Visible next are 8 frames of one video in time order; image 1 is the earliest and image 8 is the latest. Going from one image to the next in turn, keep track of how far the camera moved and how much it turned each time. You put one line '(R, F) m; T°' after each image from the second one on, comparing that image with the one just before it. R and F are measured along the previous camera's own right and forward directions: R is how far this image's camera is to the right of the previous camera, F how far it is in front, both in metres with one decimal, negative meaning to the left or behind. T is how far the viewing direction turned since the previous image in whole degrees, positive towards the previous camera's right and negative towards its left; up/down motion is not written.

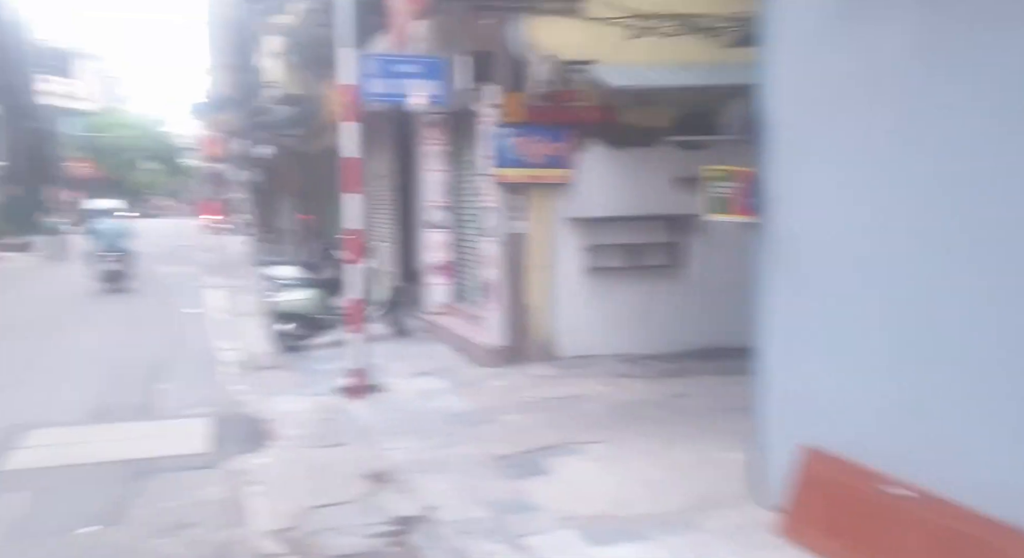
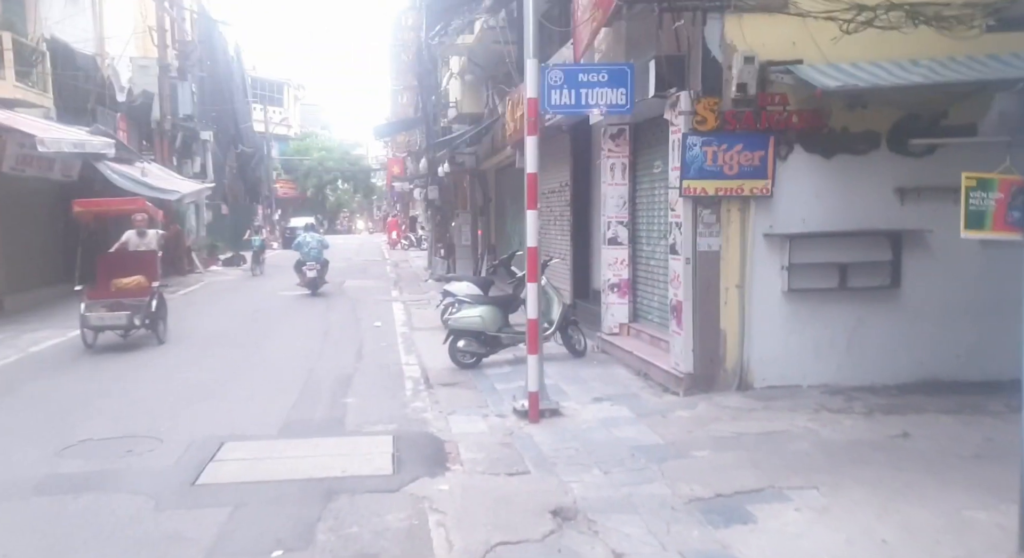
(-0.2, +0.5) m; -11°
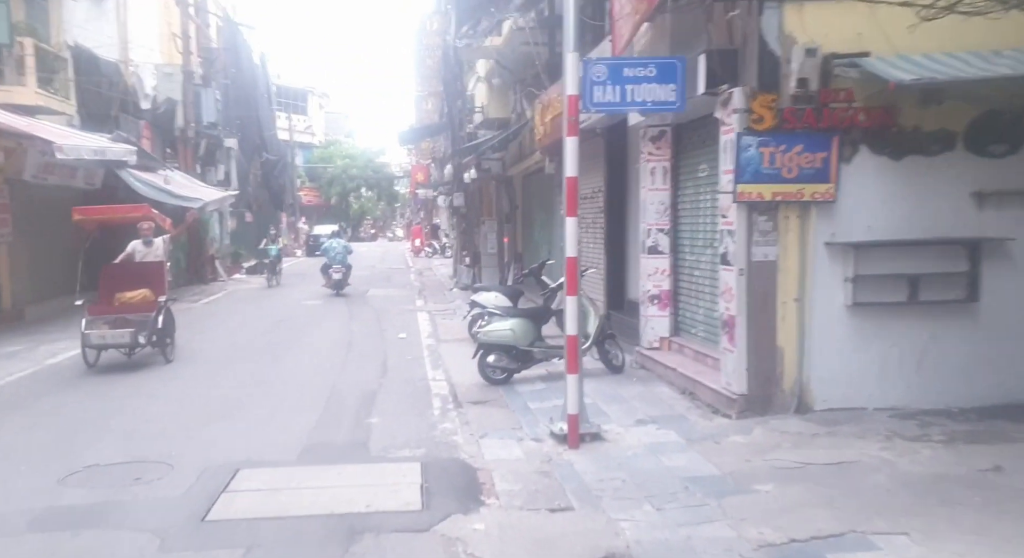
(-0.1, +0.6) m; -1°
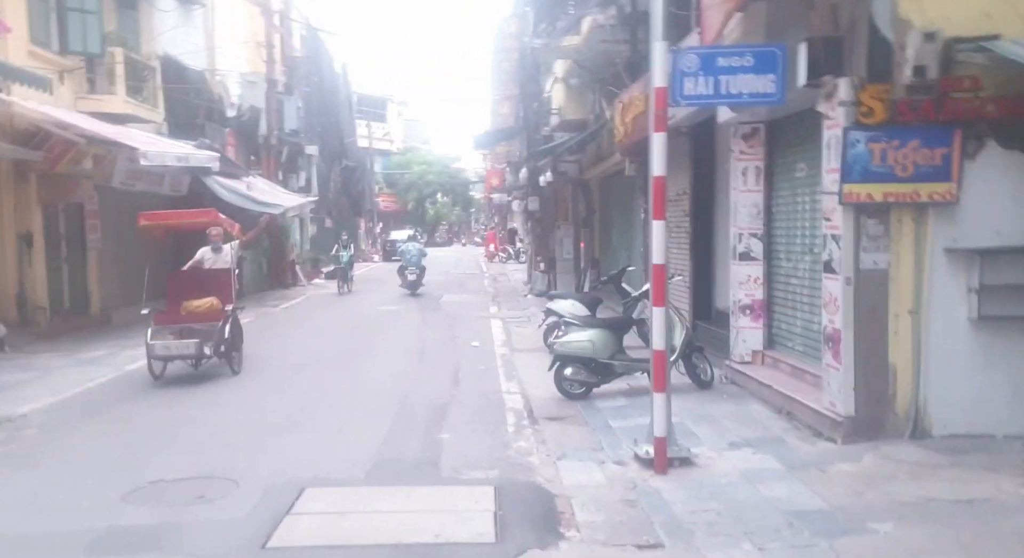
(0.0, +0.5) m; -5°
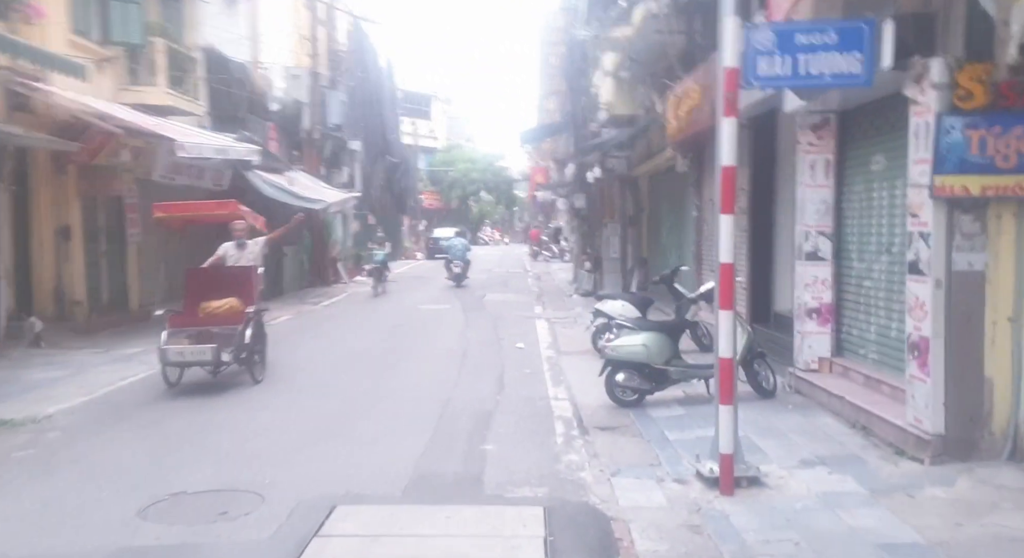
(-0.1, +0.6) m; -3°
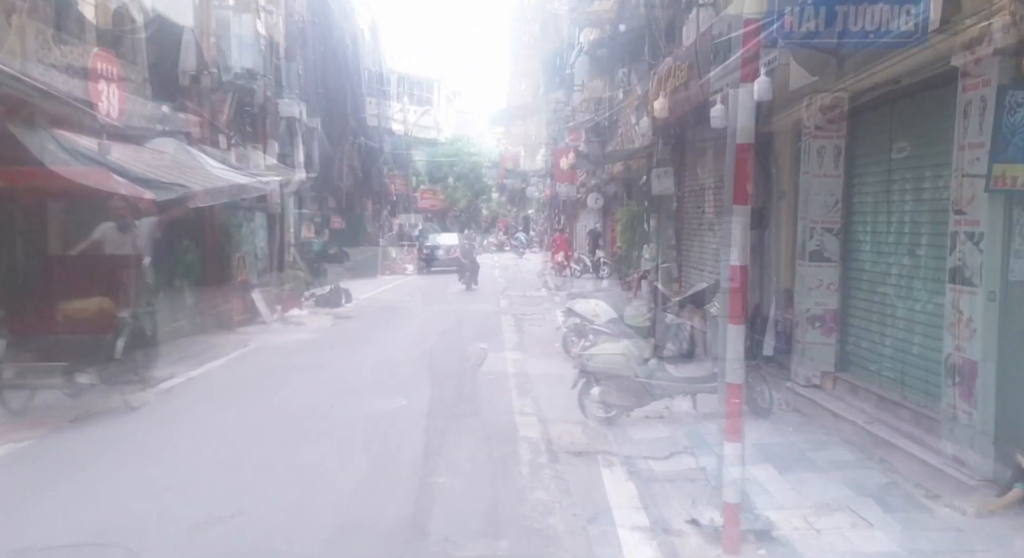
(+0.1, +1.3) m; +2°
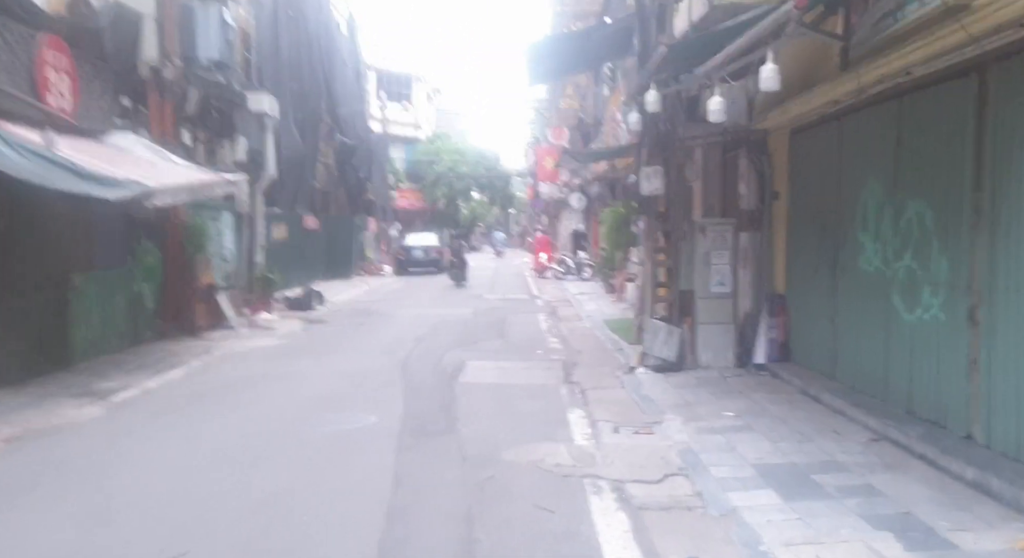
(0.0, +0.6) m; +1°
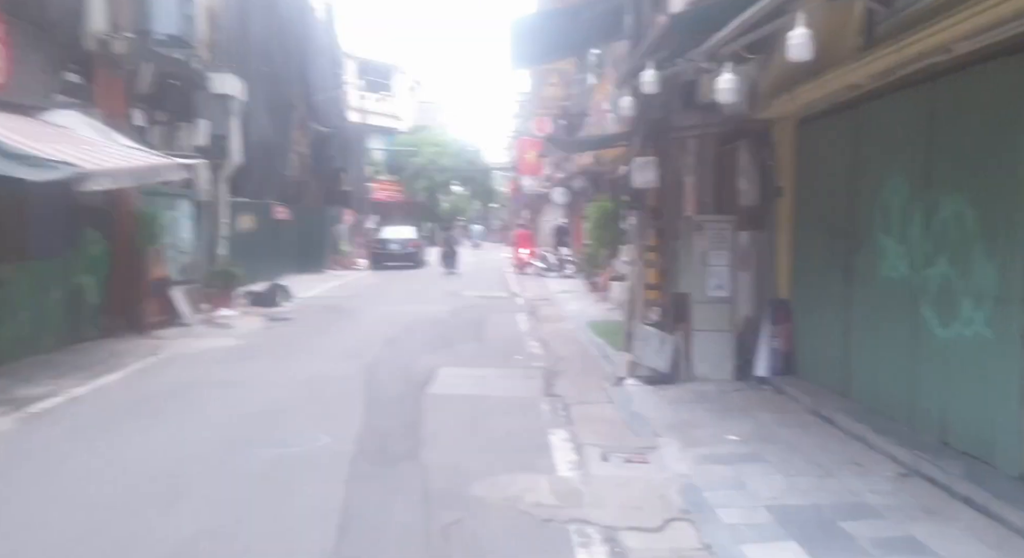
(0.0, +1.1) m; +1°
